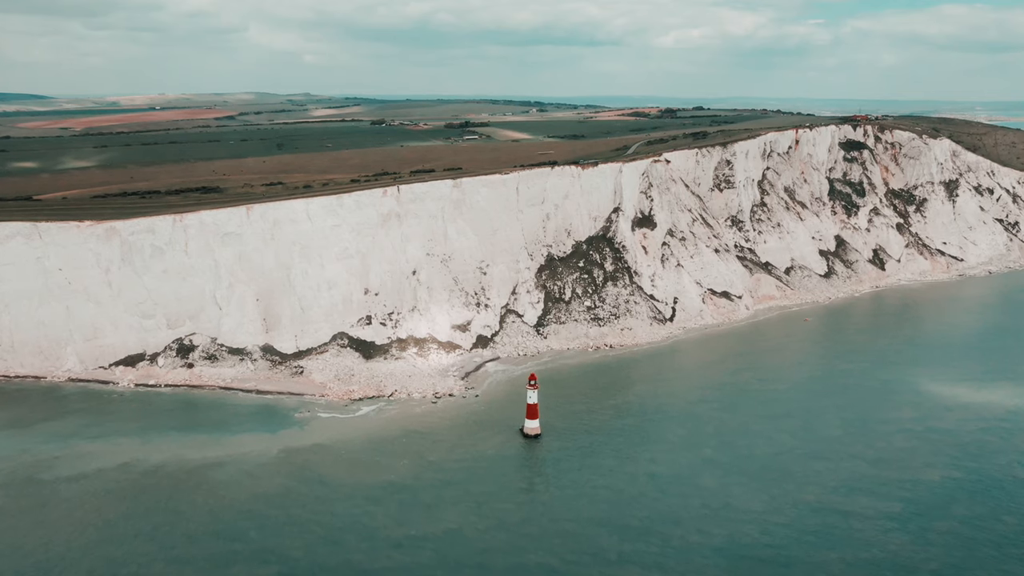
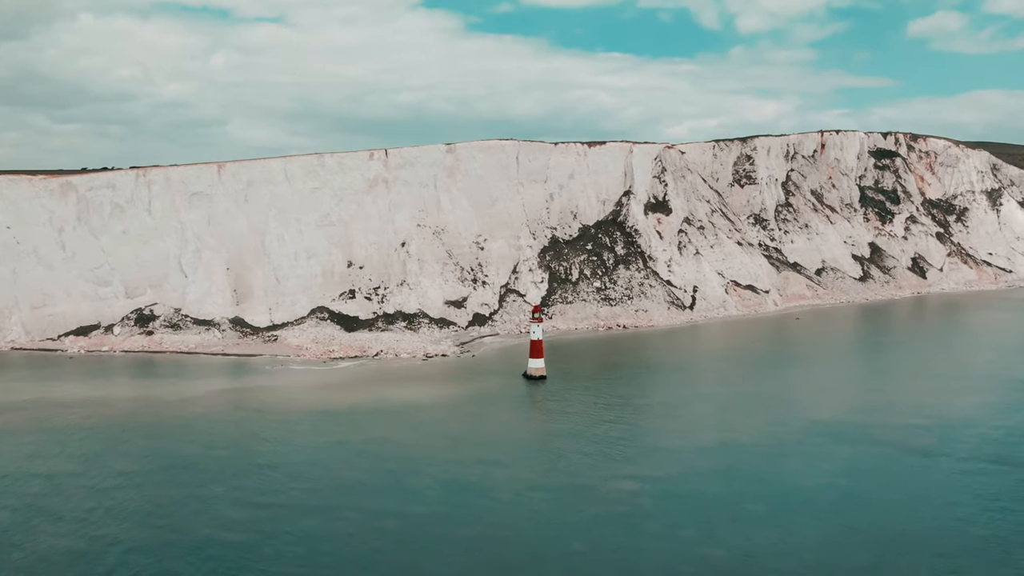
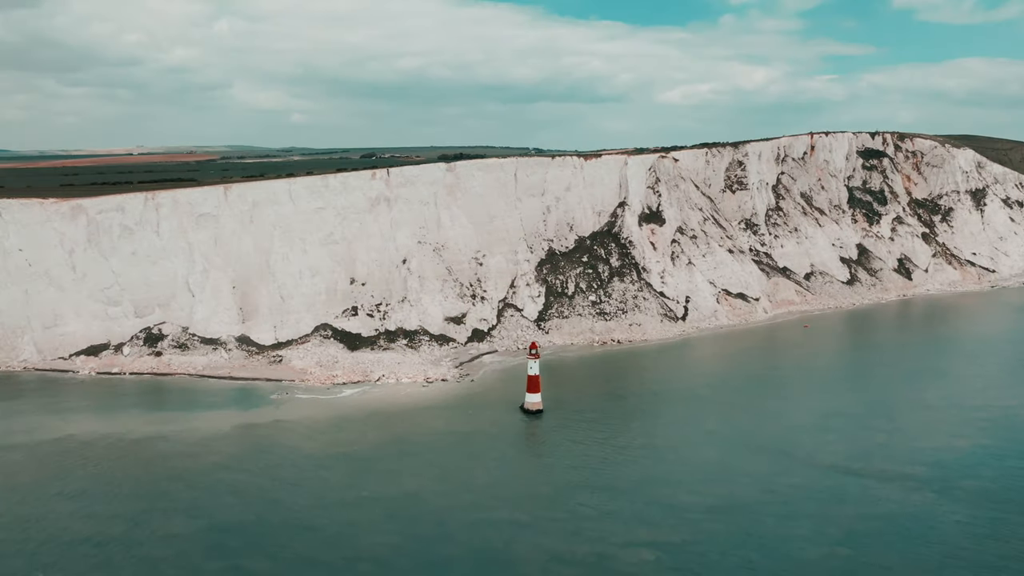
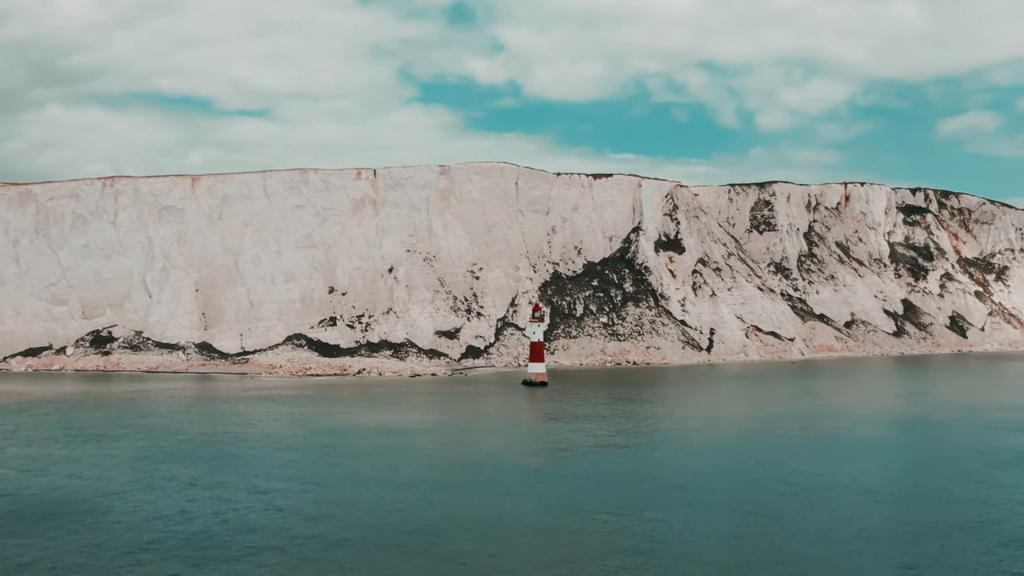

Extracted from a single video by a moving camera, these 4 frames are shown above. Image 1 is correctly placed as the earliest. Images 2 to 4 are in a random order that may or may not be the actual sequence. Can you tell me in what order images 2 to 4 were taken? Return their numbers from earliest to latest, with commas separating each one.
3, 2, 4
